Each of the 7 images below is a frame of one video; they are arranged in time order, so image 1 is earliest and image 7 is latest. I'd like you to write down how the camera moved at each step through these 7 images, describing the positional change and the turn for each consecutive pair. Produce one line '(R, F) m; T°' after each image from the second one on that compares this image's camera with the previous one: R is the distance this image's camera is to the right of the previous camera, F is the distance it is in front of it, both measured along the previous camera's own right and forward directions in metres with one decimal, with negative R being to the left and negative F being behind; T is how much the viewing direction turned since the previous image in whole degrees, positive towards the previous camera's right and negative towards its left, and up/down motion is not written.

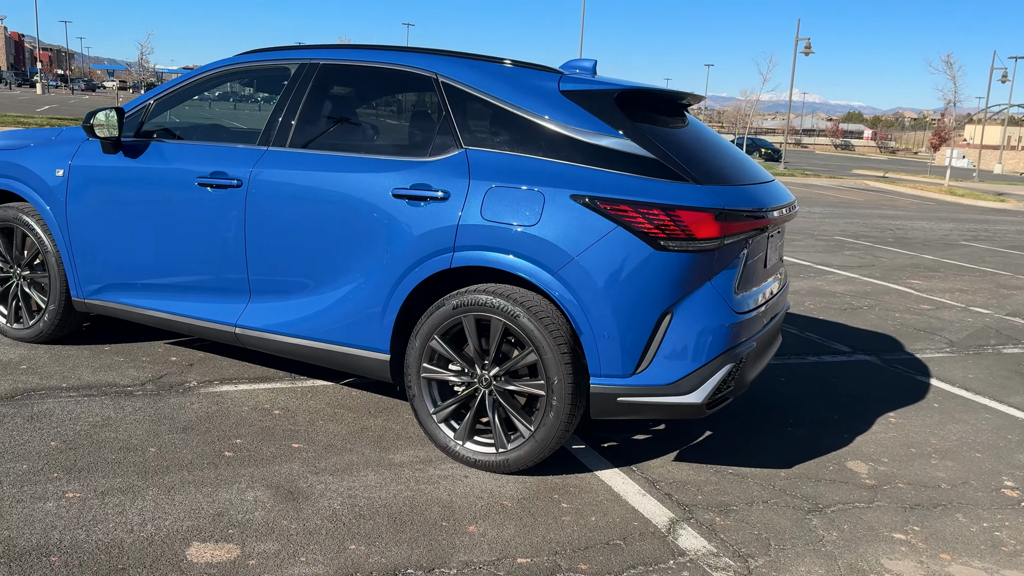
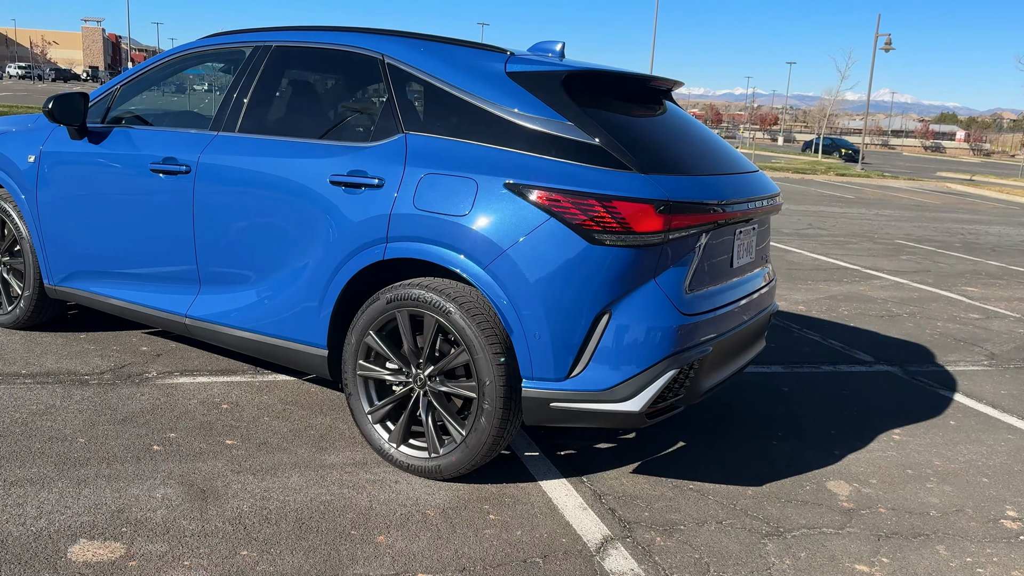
(+0.5, +0.2) m; -5°
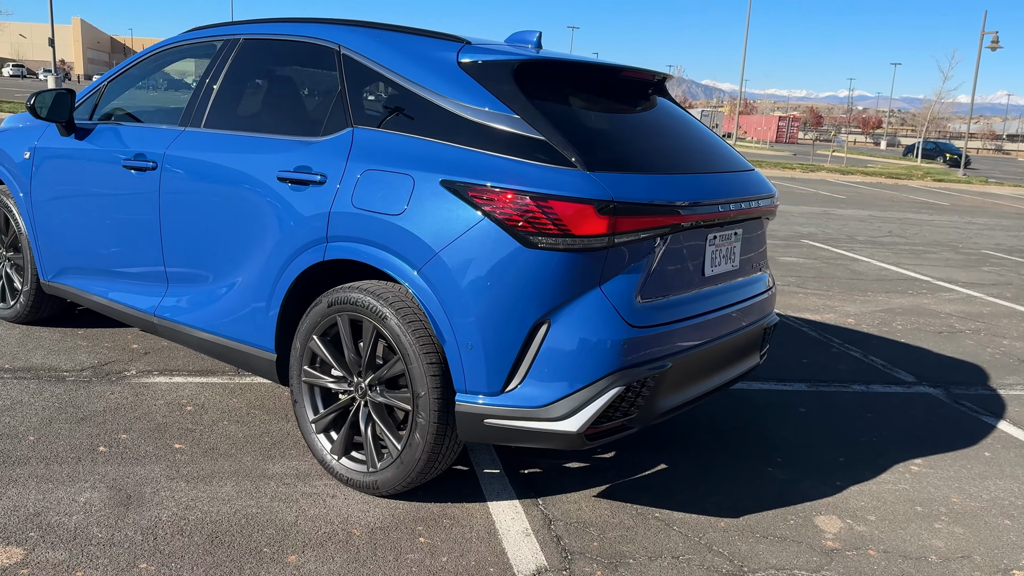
(+0.5, +0.2) m; -6°
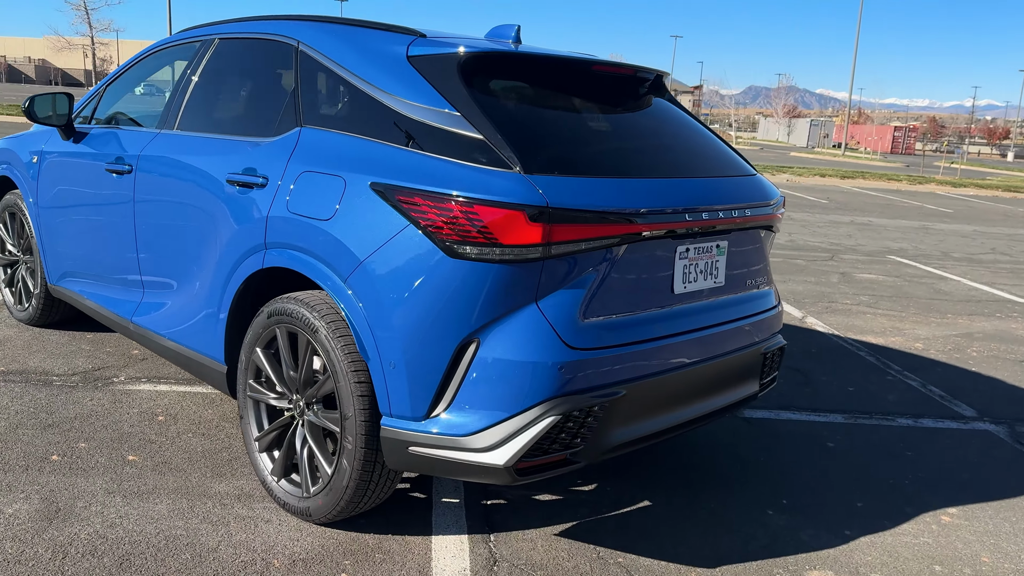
(+0.5, +0.3) m; -7°
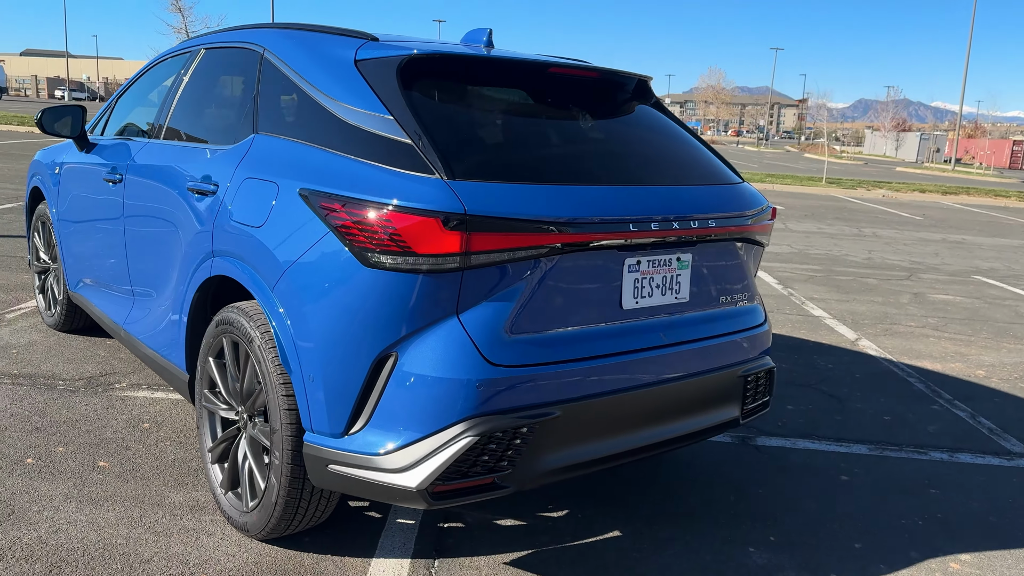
(+0.4, +0.2) m; -6°
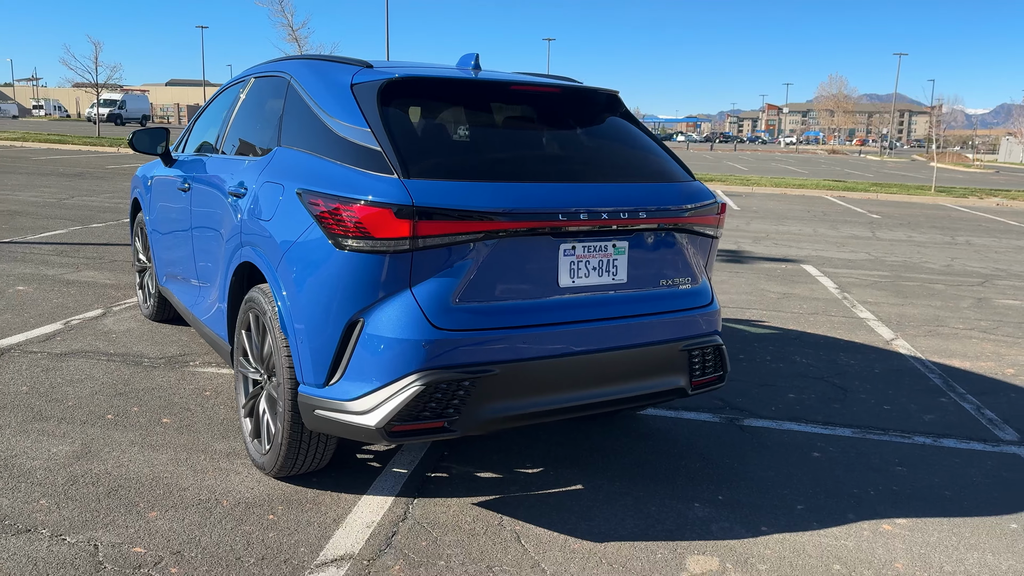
(+0.5, -0.4) m; -8°
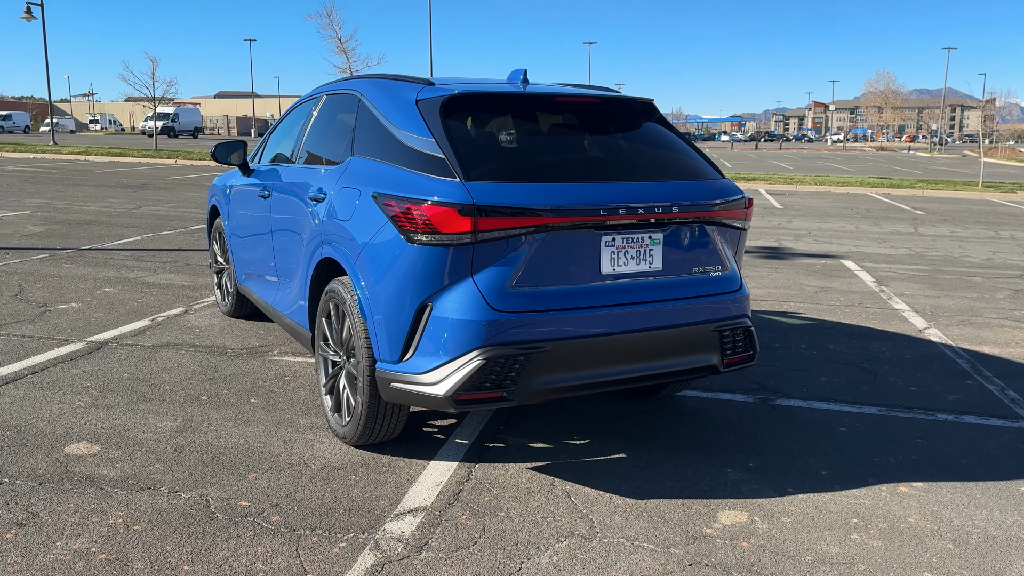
(0.0, -0.4) m; -3°
